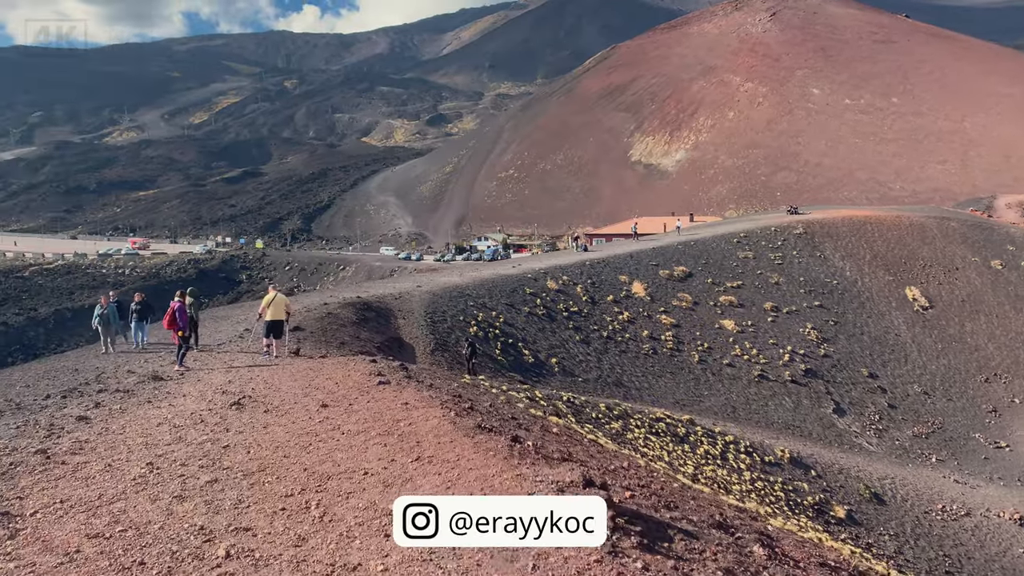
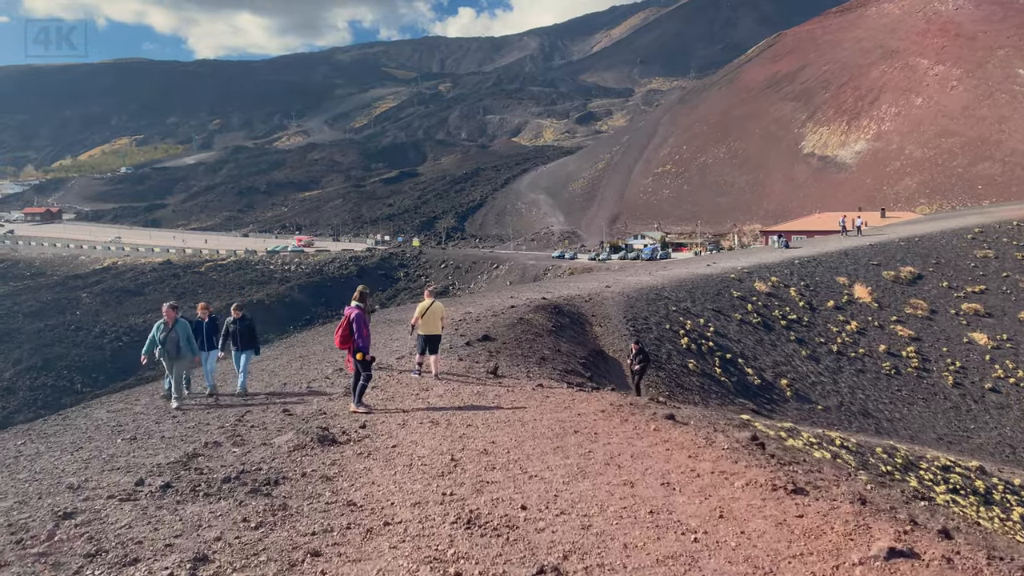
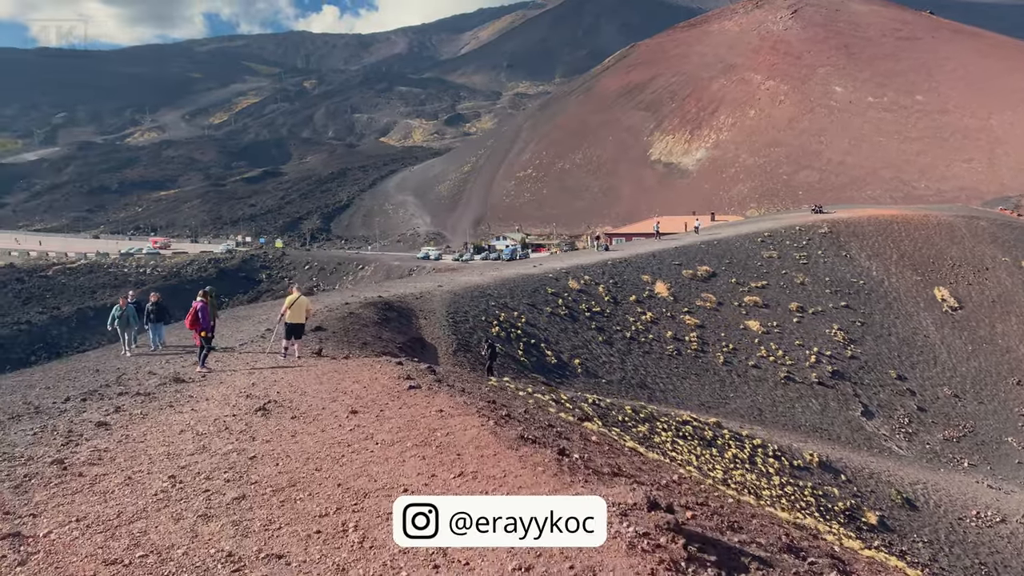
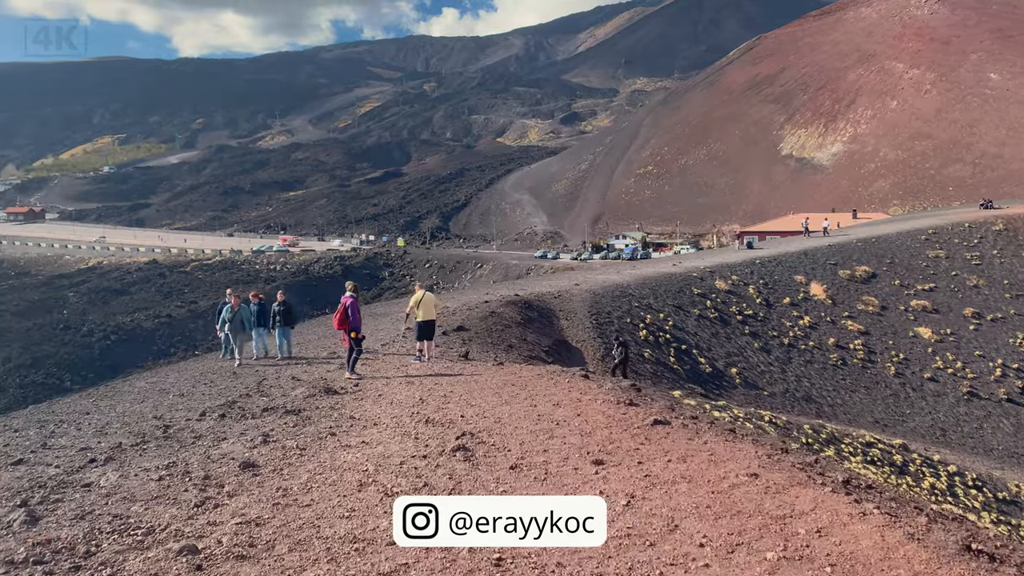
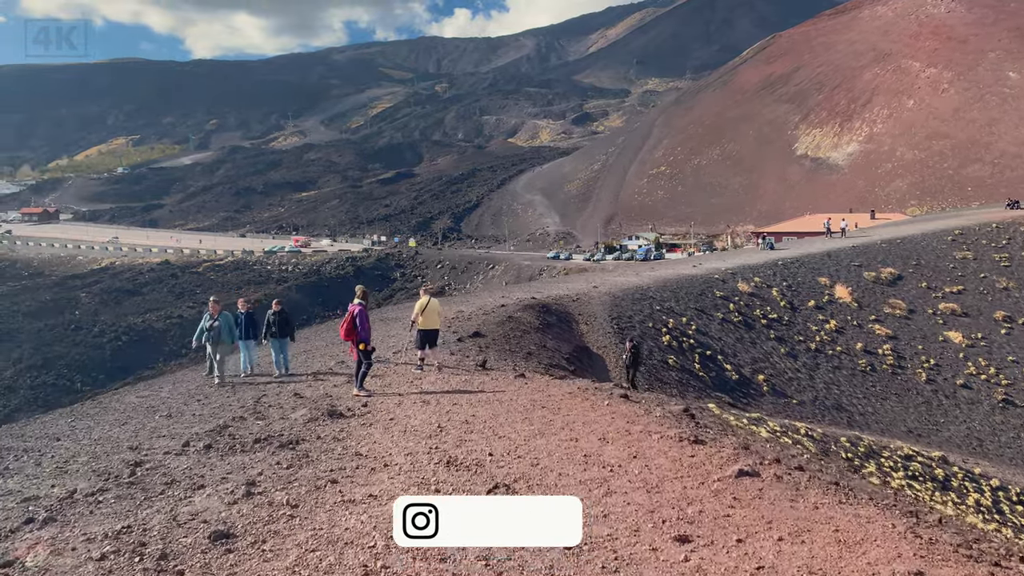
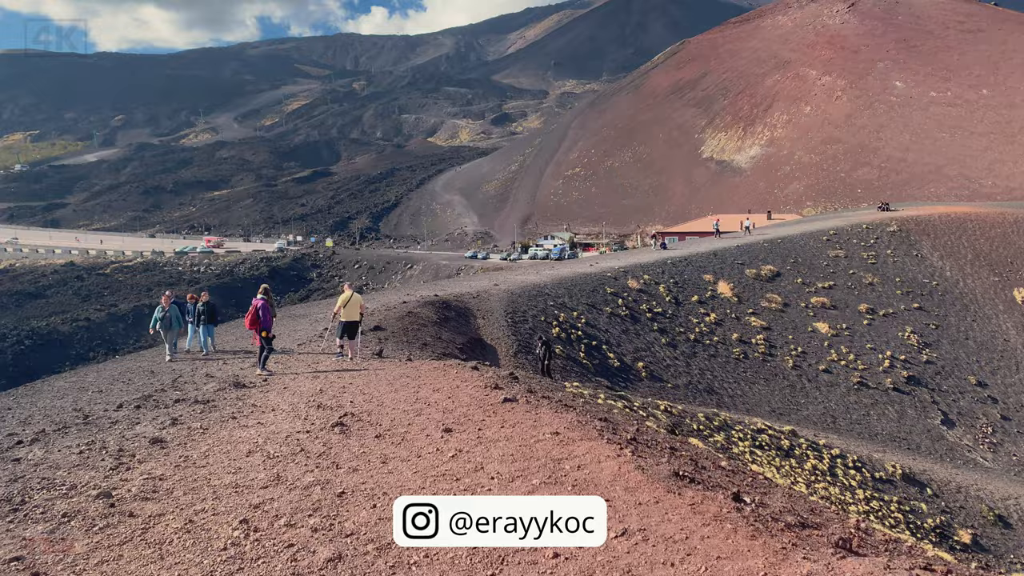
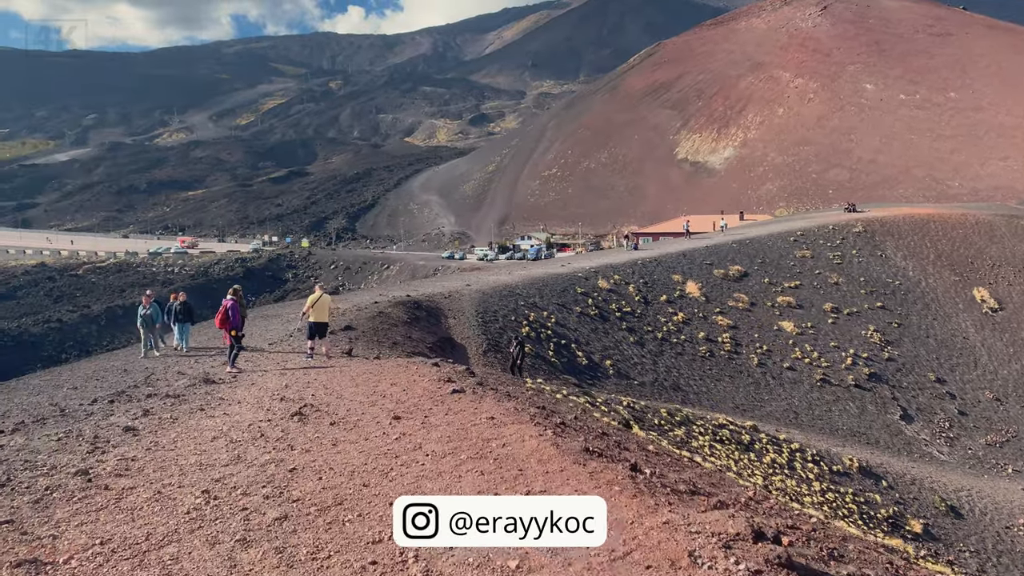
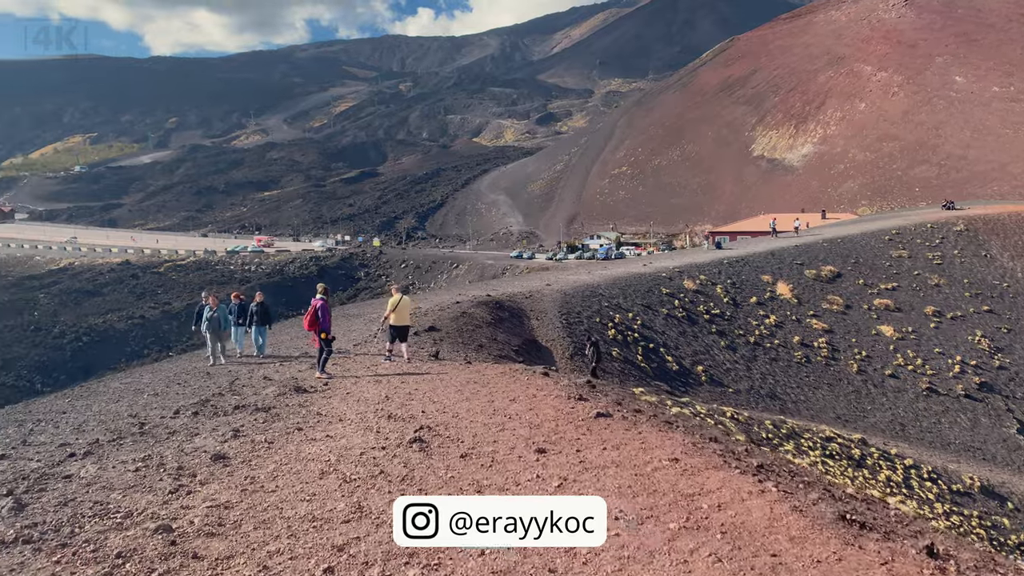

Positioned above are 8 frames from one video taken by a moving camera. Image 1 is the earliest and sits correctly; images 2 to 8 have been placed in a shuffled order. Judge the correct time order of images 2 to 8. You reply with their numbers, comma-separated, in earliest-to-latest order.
3, 7, 6, 8, 4, 5, 2
